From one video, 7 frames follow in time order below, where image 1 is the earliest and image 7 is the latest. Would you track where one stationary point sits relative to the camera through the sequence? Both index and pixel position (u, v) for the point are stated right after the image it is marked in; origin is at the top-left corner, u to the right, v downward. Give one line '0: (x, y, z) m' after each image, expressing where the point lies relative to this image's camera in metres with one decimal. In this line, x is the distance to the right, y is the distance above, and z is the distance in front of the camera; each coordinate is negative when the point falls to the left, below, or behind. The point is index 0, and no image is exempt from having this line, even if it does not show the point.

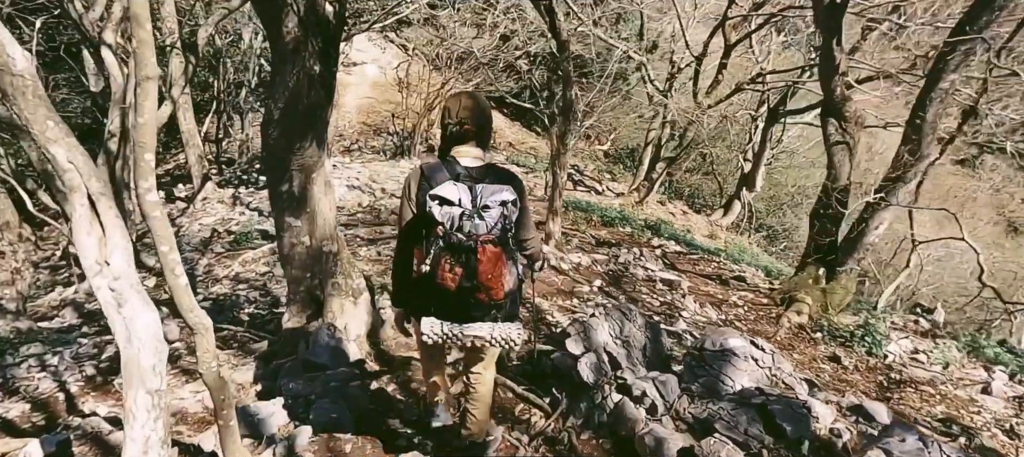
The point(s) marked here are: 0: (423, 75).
0: (-2.4, +4.1, +16.4) m
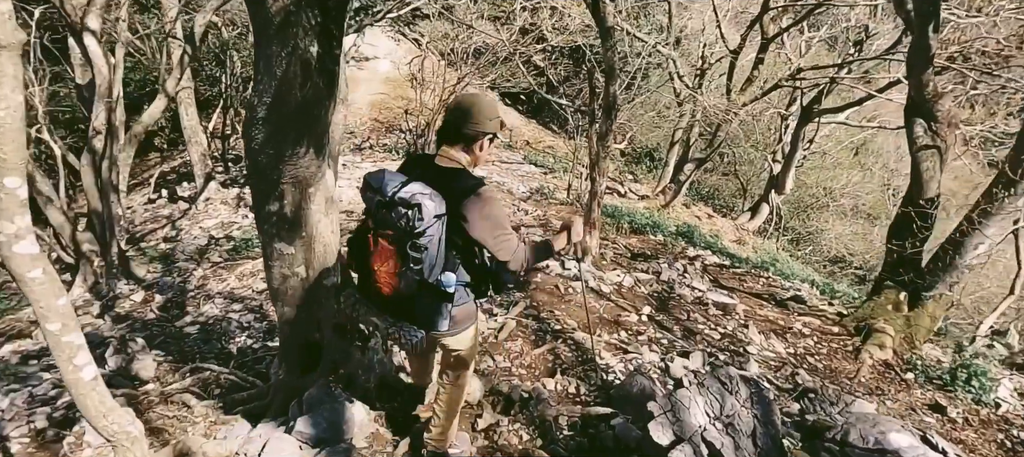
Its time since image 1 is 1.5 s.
0: (-1.9, +4.1, +15.7) m
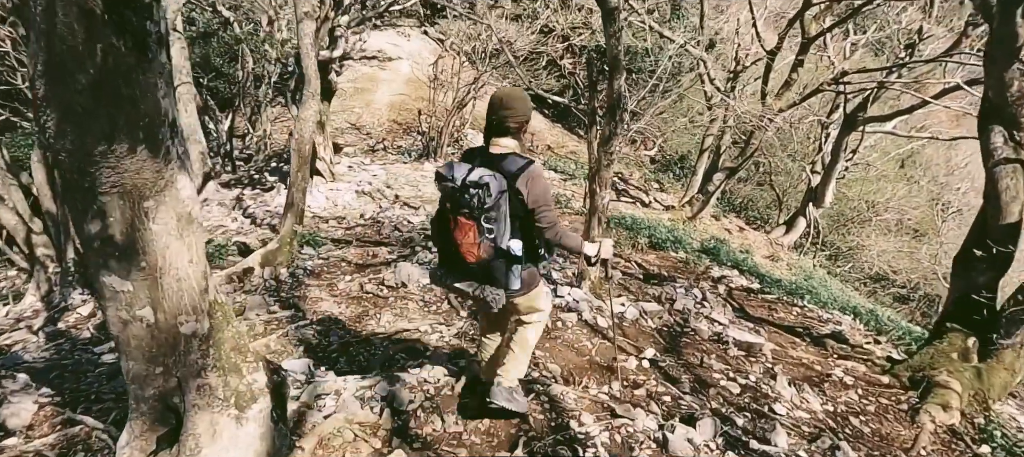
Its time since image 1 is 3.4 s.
0: (-1.4, +3.9, +15.0) m
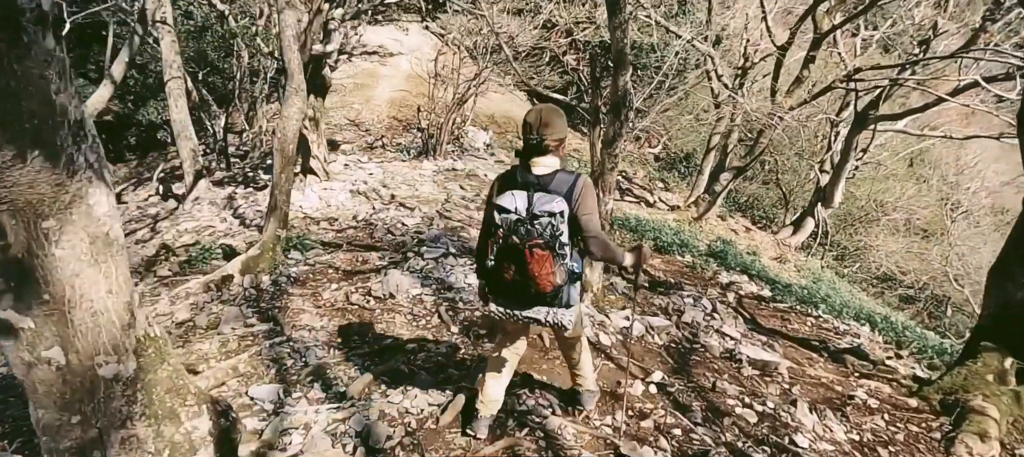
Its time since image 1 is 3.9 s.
0: (-1.4, +3.9, +14.6) m
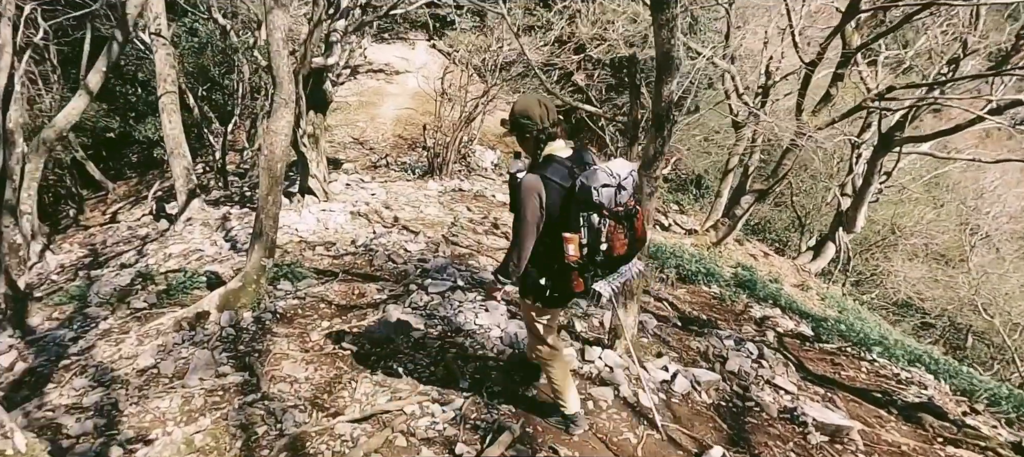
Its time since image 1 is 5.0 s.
0: (-1.2, +3.4, +14.1) m
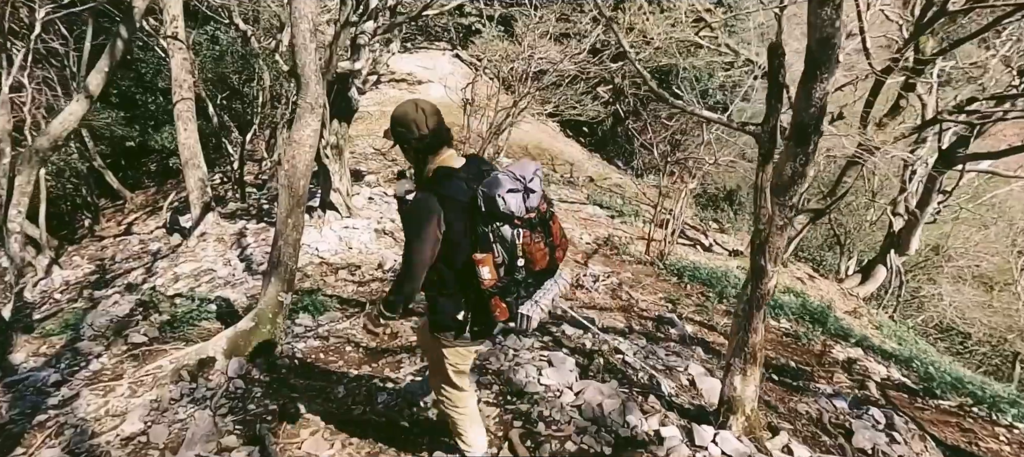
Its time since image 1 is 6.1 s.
0: (-0.4, +3.0, +13.3) m
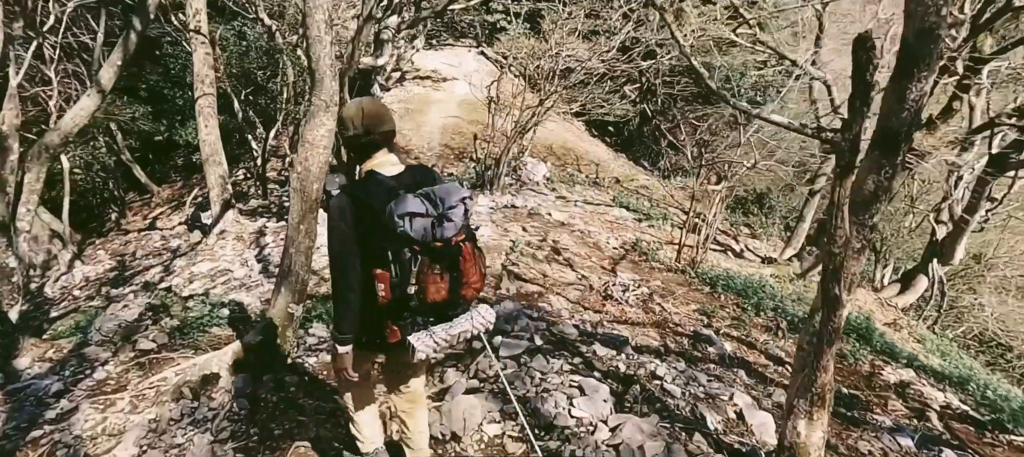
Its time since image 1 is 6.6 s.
0: (+0.1, +3.0, +13.0) m
